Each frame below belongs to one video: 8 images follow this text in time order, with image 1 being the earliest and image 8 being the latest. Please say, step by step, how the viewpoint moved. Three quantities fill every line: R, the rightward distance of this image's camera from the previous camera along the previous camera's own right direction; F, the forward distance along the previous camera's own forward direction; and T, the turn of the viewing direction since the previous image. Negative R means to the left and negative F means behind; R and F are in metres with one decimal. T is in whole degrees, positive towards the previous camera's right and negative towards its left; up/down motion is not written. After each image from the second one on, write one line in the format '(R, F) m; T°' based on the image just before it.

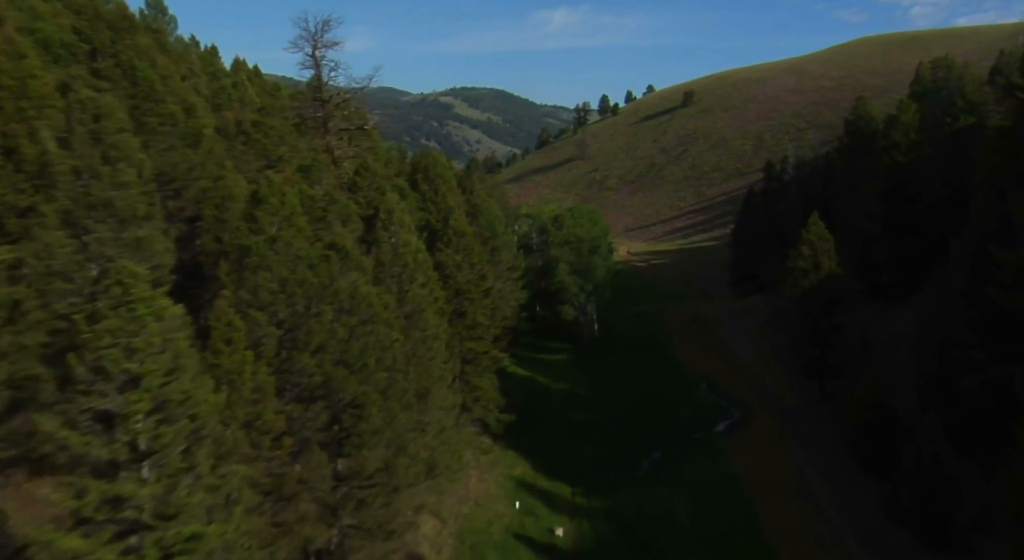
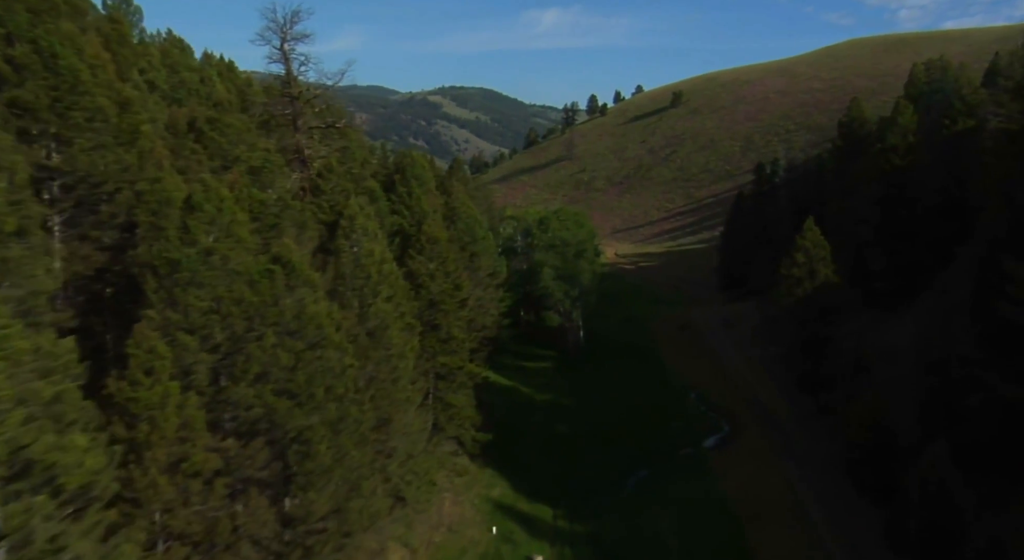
(+0.3, +2.1) m; +1°
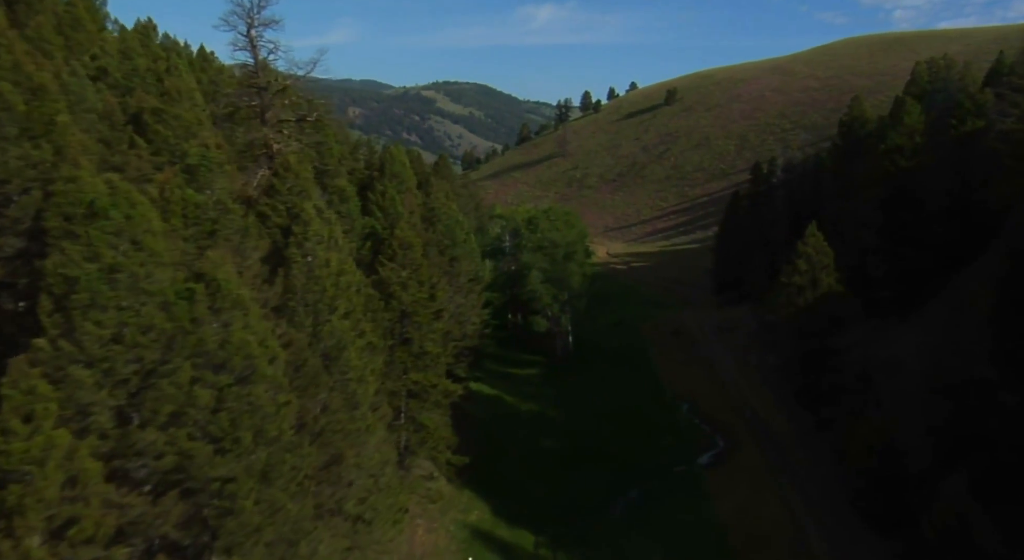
(+0.4, +2.5) m; 0°
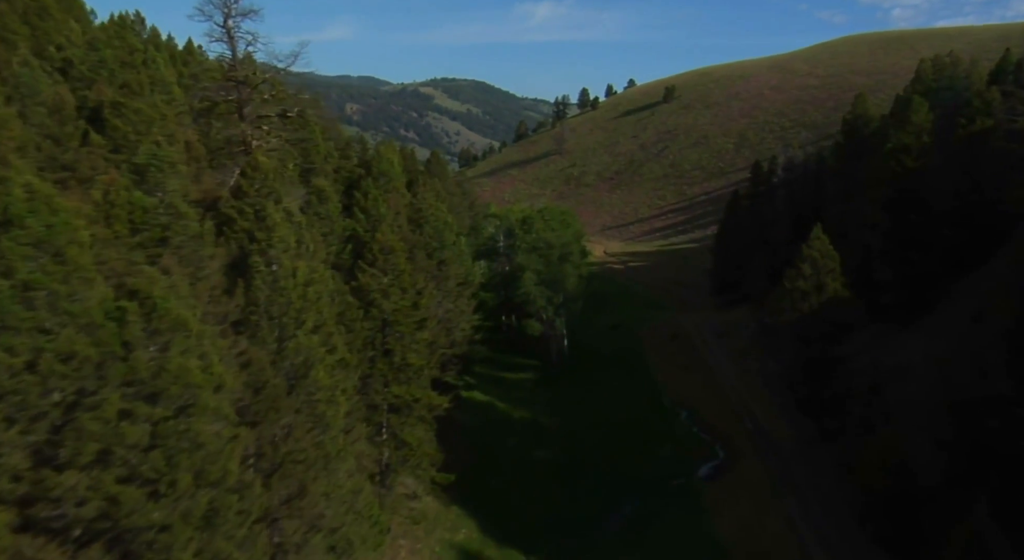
(+0.2, +1.7) m; 0°
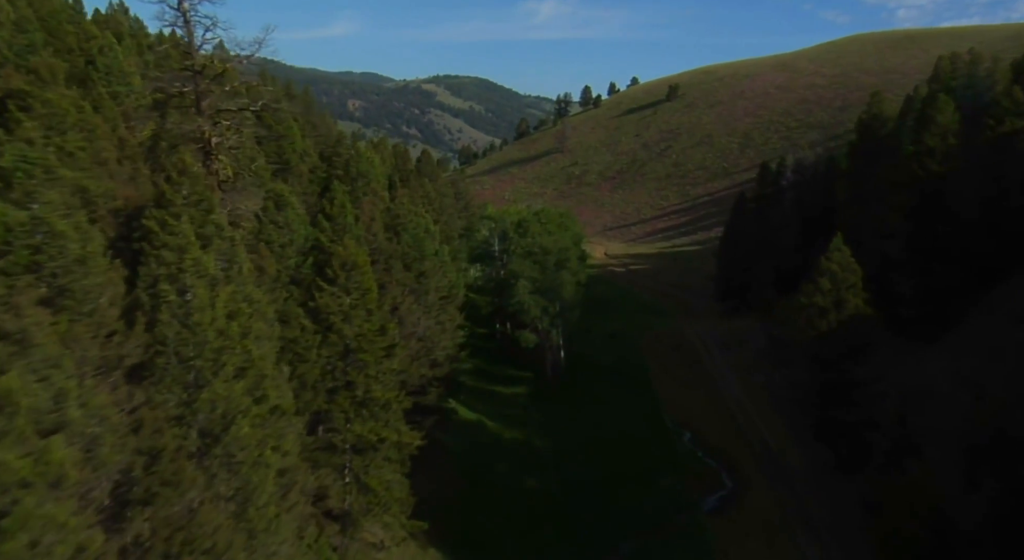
(+0.5, +3.4) m; 0°
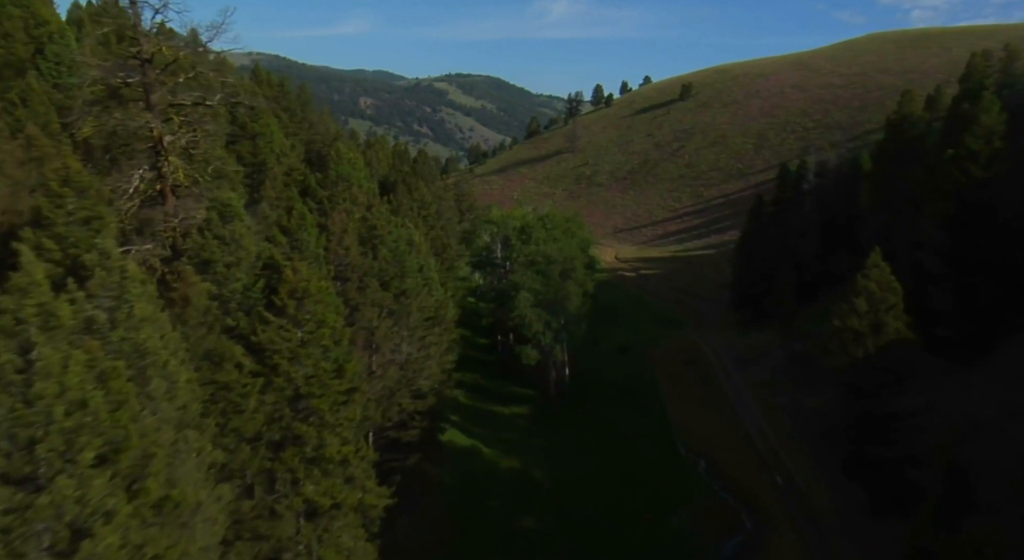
(+0.5, +3.8) m; -1°
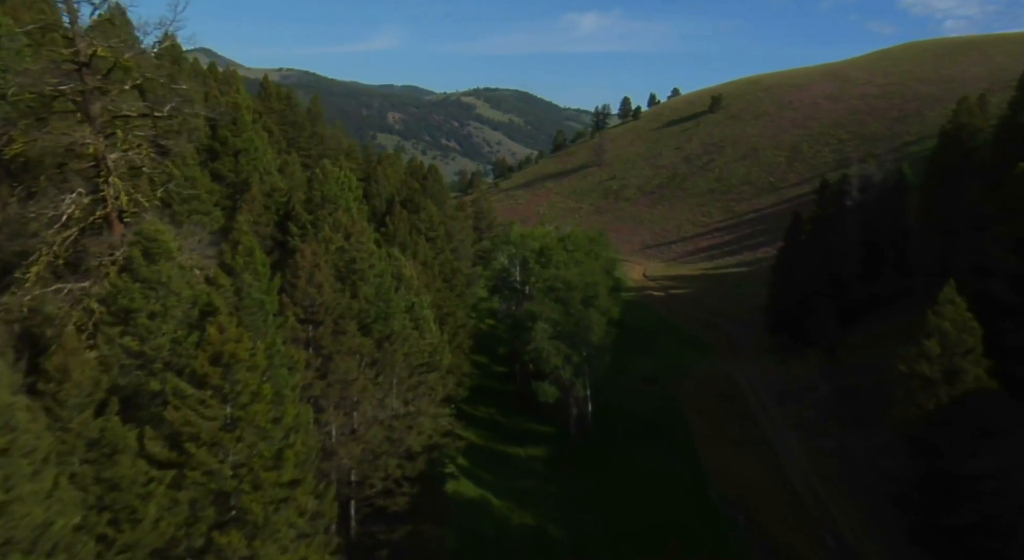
(+0.5, +4.2) m; -2°
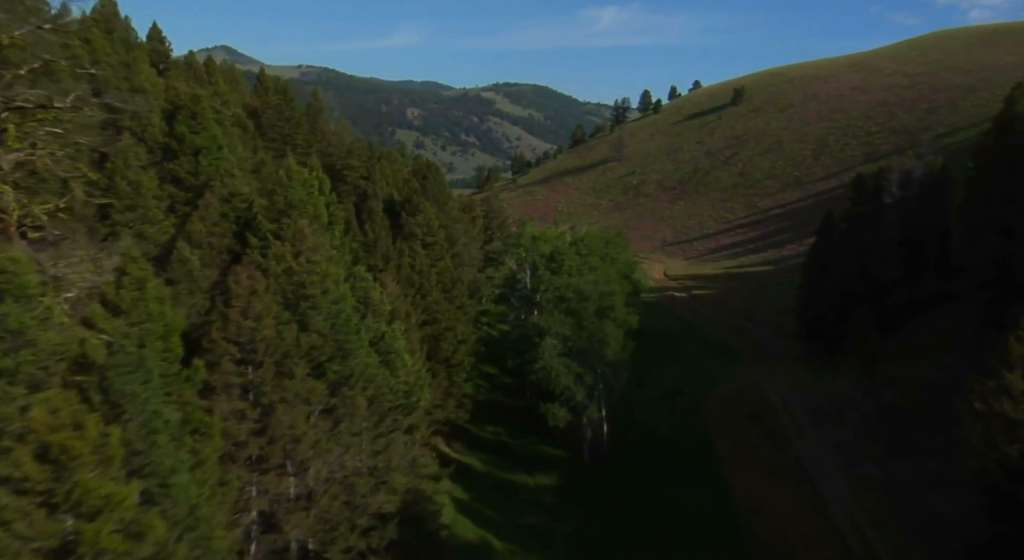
(+0.6, +4.3) m; -1°
